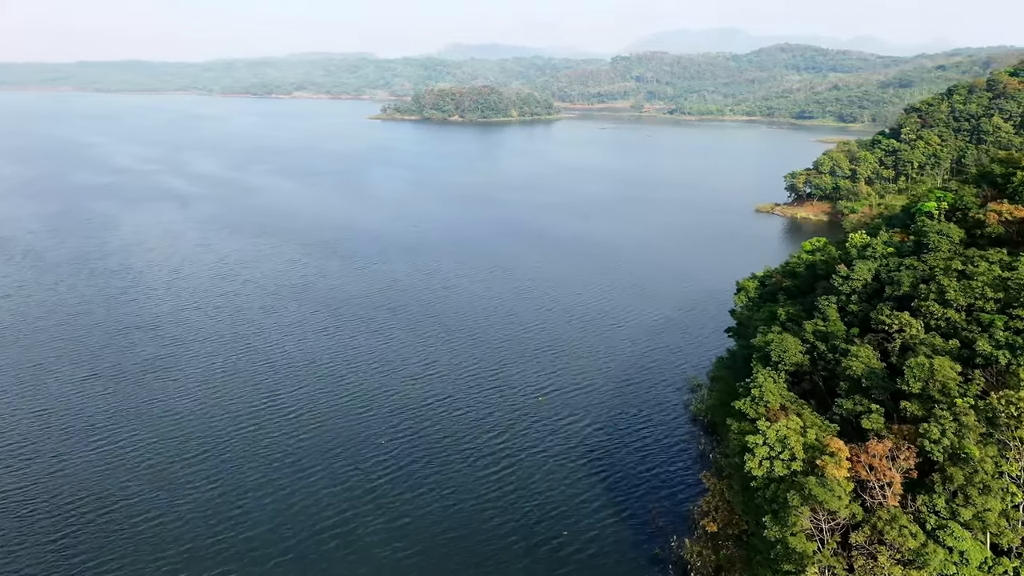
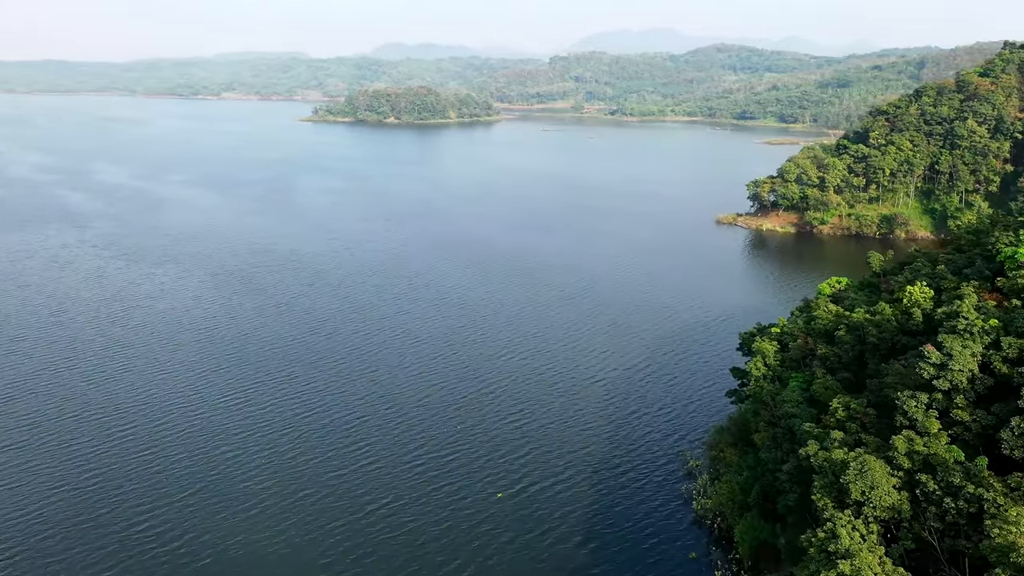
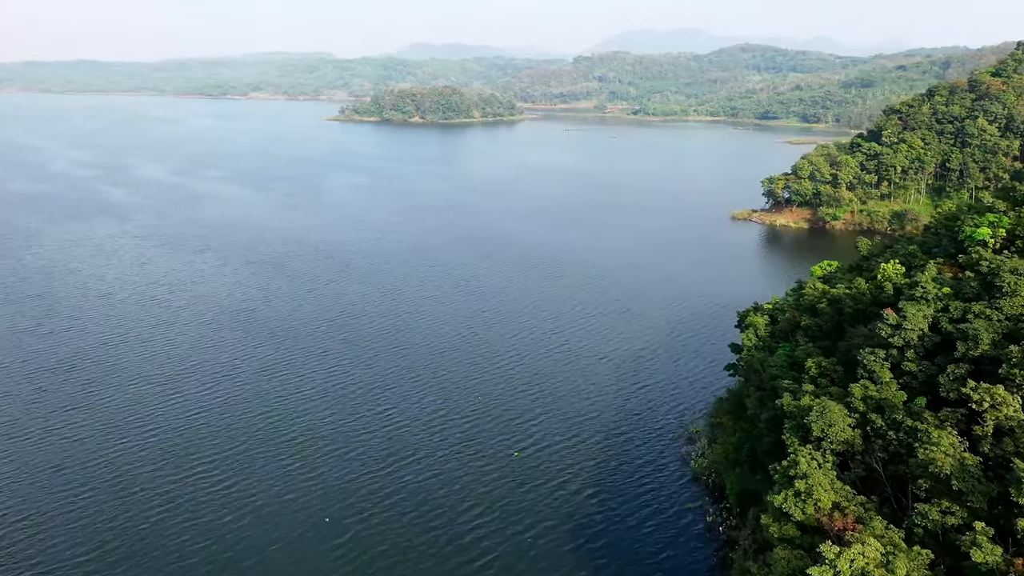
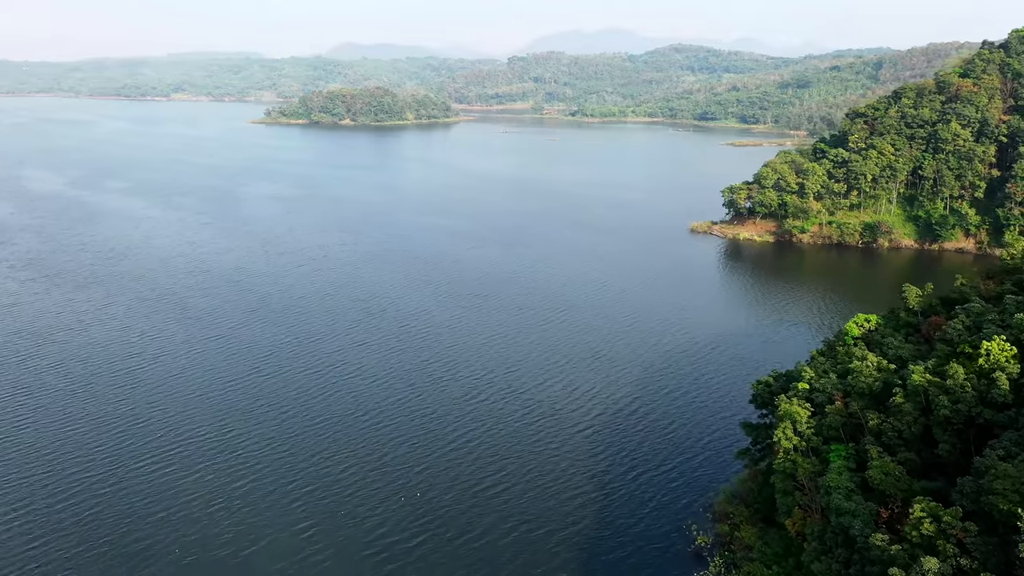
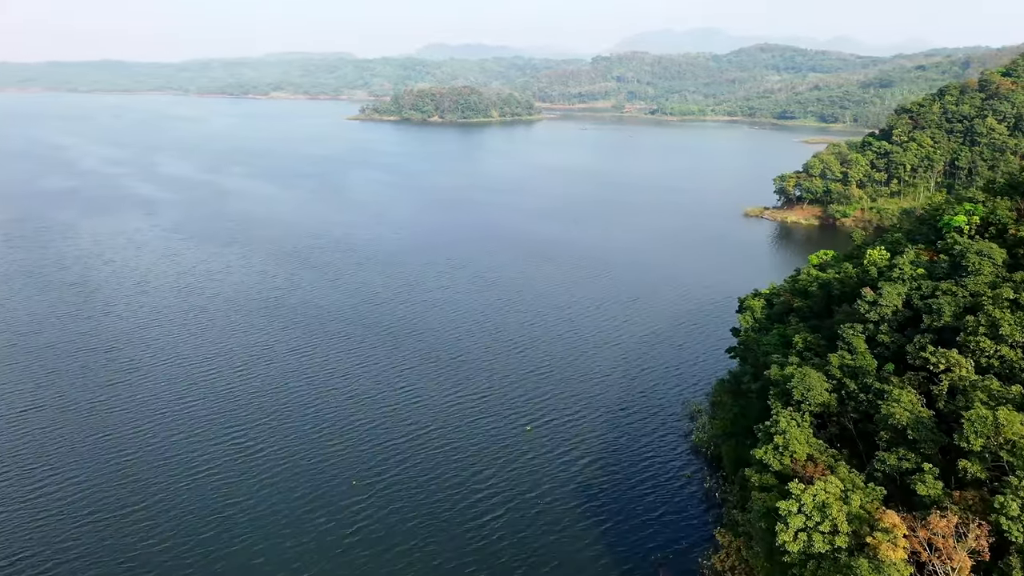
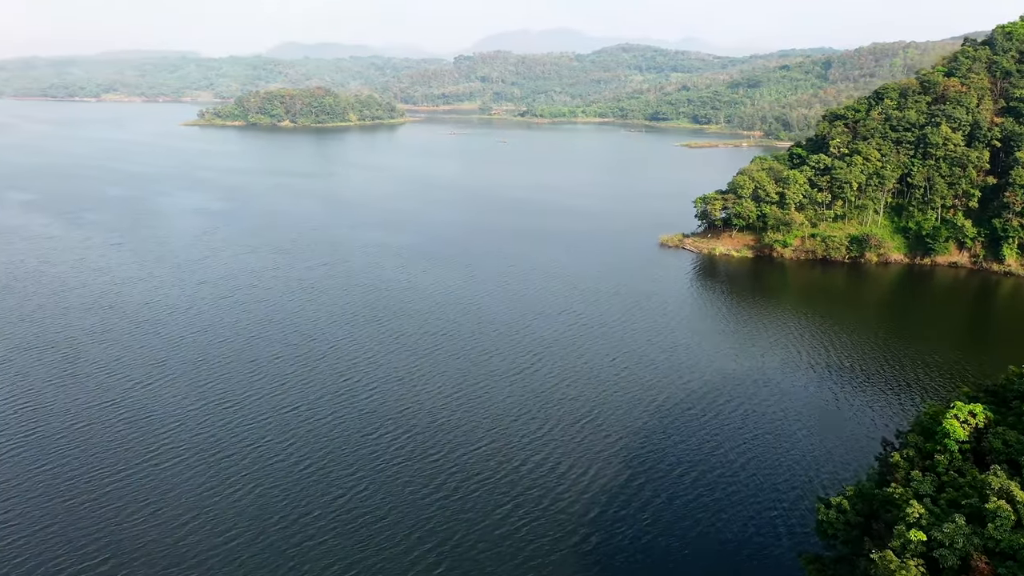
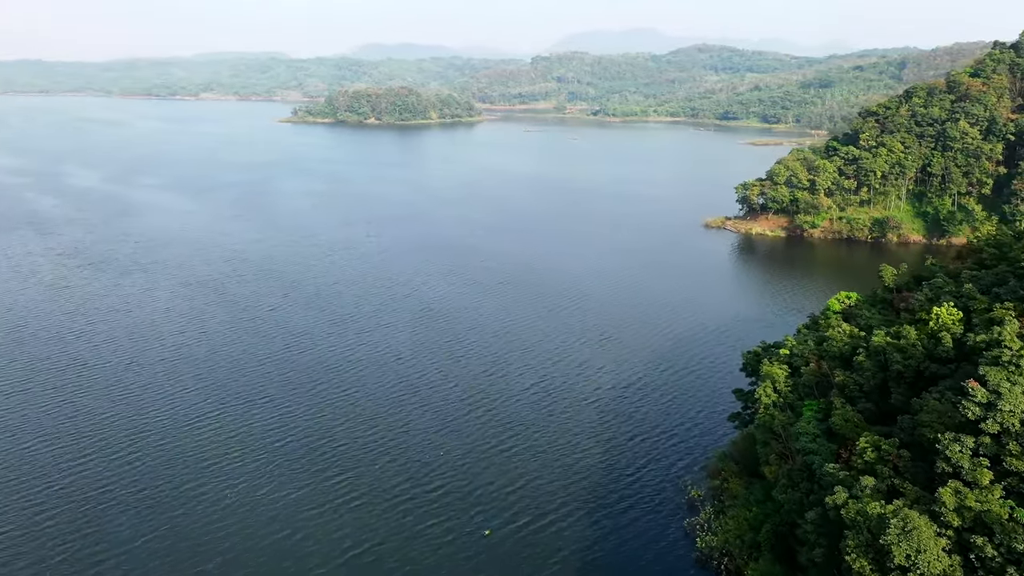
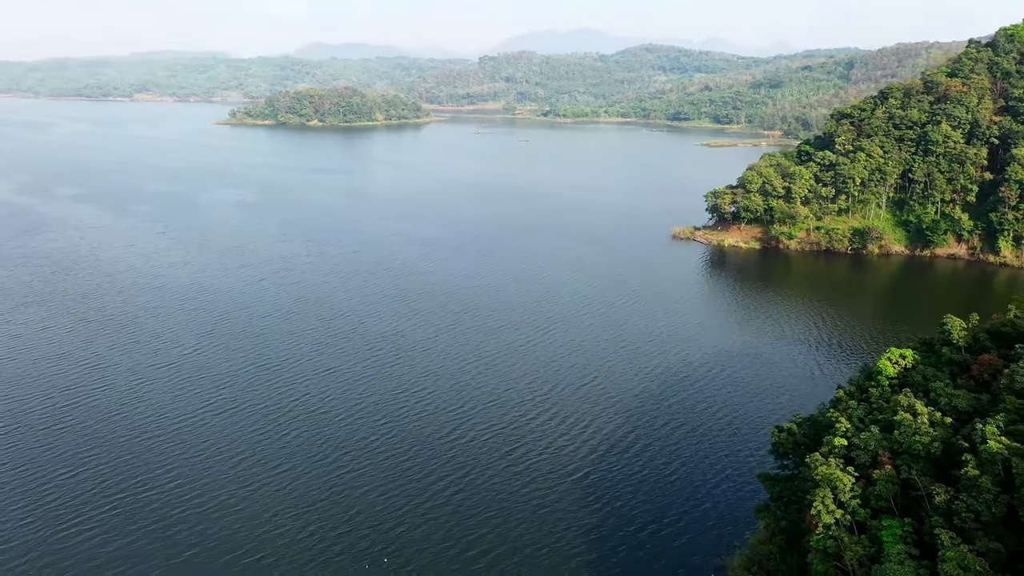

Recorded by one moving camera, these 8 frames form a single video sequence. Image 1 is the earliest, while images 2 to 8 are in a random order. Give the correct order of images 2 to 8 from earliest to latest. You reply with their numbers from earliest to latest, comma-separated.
5, 3, 2, 7, 4, 8, 6
